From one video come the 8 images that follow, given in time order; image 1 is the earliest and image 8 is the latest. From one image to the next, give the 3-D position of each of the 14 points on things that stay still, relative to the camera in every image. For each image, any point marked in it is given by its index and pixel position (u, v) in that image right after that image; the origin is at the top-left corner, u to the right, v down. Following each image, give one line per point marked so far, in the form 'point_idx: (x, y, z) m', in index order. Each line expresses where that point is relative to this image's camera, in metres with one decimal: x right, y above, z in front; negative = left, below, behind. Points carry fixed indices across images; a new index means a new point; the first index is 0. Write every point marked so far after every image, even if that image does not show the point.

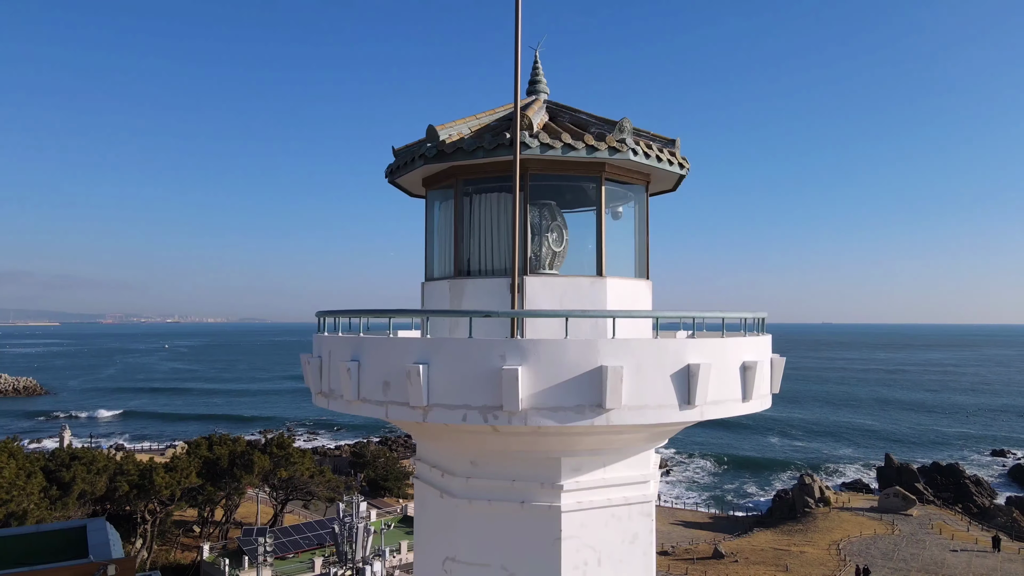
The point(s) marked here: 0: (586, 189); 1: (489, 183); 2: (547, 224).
0: (+0.8, +1.1, +6.9) m
1: (-0.3, +1.2, +6.9) m
2: (+0.4, +0.6, +6.8) m
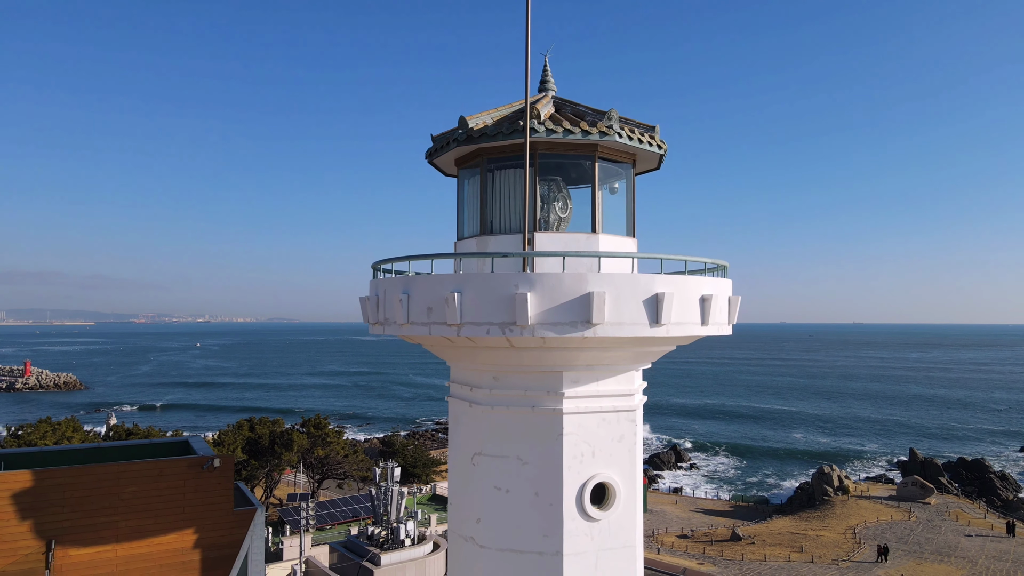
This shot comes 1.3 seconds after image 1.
0: (+1.0, +1.7, +8.8) m
1: (-0.1, +1.8, +8.8) m
2: (+0.6, +1.3, +8.8) m
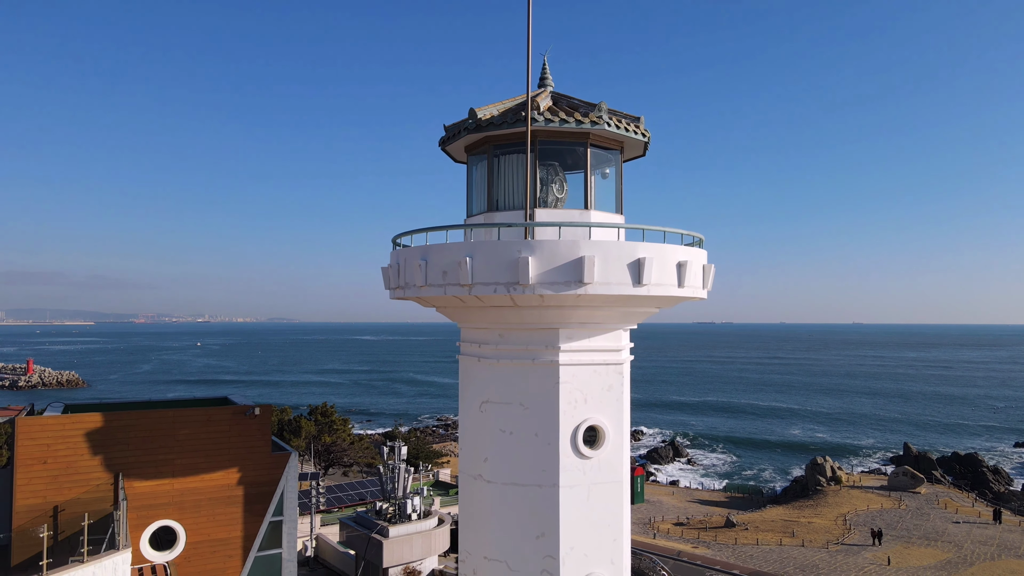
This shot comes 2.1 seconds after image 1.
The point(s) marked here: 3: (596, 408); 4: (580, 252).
0: (+1.0, +2.2, +10.1) m
1: (0.0, +2.3, +10.1) m
2: (+0.6, +1.8, +10.1) m
3: (+1.3, -1.9, +9.9) m
4: (+0.9, +0.5, +8.7) m
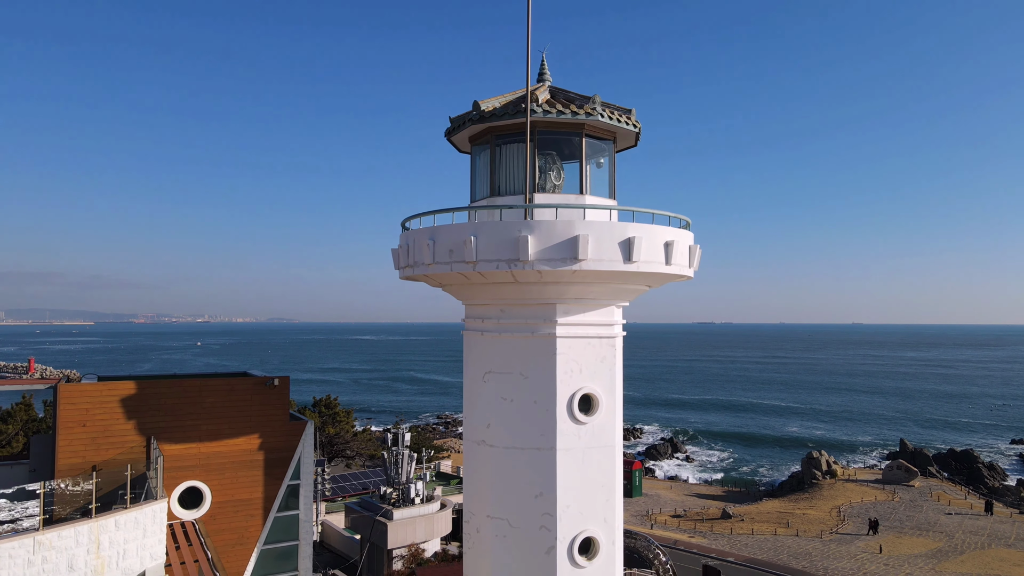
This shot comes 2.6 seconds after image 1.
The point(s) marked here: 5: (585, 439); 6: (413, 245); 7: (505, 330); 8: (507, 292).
0: (+1.1, +2.5, +11.0) m
1: (0.0, +2.6, +11.0) m
2: (+0.6, +2.1, +10.9) m
3: (+1.3, -1.5, +10.7) m
4: (+1.0, +0.9, +9.6) m
5: (+1.2, -2.5, +10.6) m
6: (-1.7, +0.7, +10.6) m
7: (-0.1, -0.7, +10.7) m
8: (-0.1, -0.1, +10.5) m
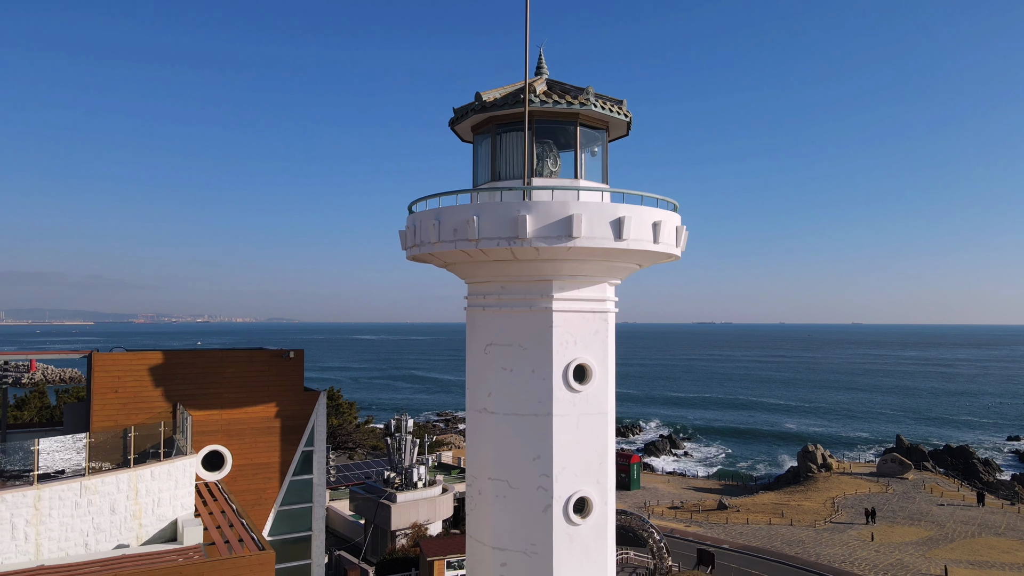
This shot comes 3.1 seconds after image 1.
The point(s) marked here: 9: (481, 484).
0: (+1.0, +3.0, +11.8) m
1: (0.0, +3.0, +11.8) m
2: (+0.6, +2.5, +11.7) m
3: (+1.3, -1.1, +11.5) m
4: (+1.0, +1.3, +10.4) m
5: (+1.2, -2.1, +11.4) m
6: (-1.7, +1.1, +11.4) m
7: (-0.1, -0.3, +11.6) m
8: (-0.1, +0.3, +11.3) m
9: (-0.6, -3.7, +11.8) m
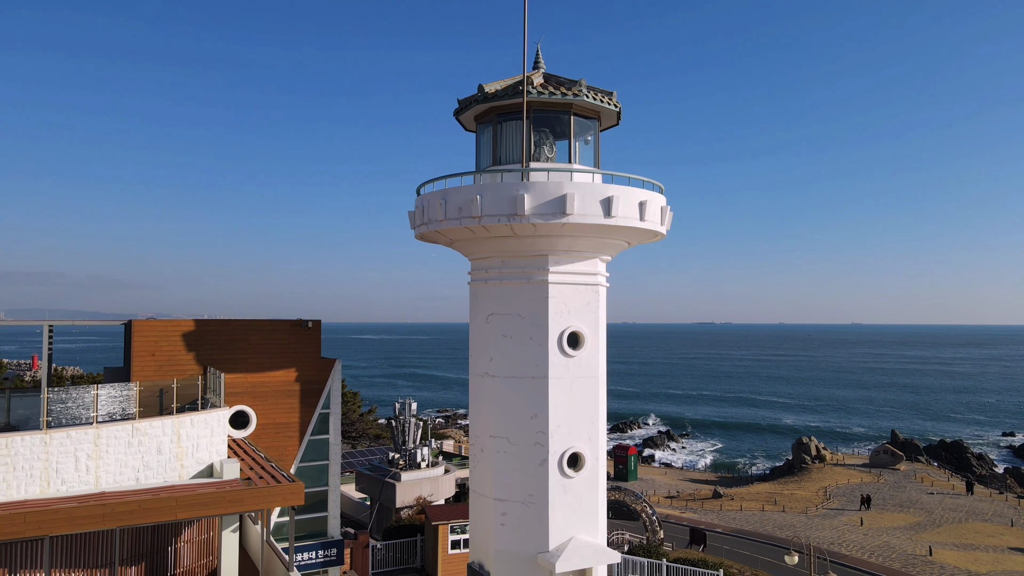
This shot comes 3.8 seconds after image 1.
0: (+1.0, +3.5, +12.9) m
1: (0.0, +3.5, +12.9) m
2: (+0.6, +3.0, +12.8) m
3: (+1.3, -0.6, +12.6) m
4: (+0.9, +1.8, +11.5) m
5: (+1.2, -1.6, +12.6) m
6: (-1.7, +1.6, +12.6) m
7: (-0.1, +0.2, +12.7) m
8: (-0.1, +0.8, +12.4) m
9: (-0.6, -3.1, +12.9) m
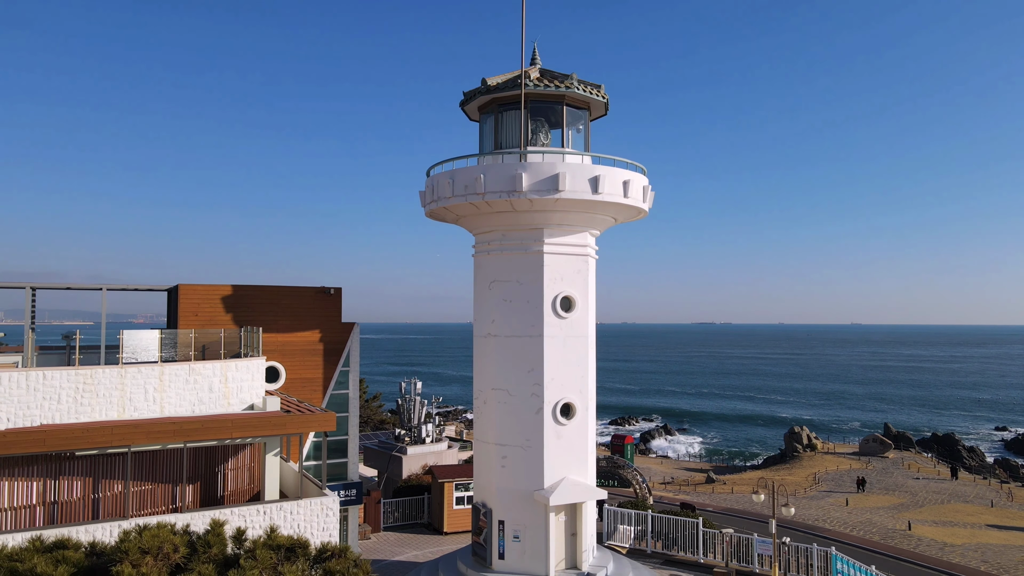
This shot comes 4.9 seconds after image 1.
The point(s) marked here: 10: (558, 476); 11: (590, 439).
0: (+1.0, +4.1, +14.6) m
1: (-0.1, +4.2, +14.6) m
2: (+0.6, +3.7, +14.5) m
3: (+1.3, +0.1, +14.3) m
4: (+0.9, +2.4, +13.2) m
5: (+1.2, -0.9, +14.2) m
6: (-1.7, +2.3, +14.2) m
7: (-0.1, +0.9, +14.4) m
8: (-0.1, +1.5, +14.1) m
9: (-0.6, -2.5, +14.6) m
10: (+1.0, -4.2, +14.0) m
11: (+1.8, -3.5, +14.5) m
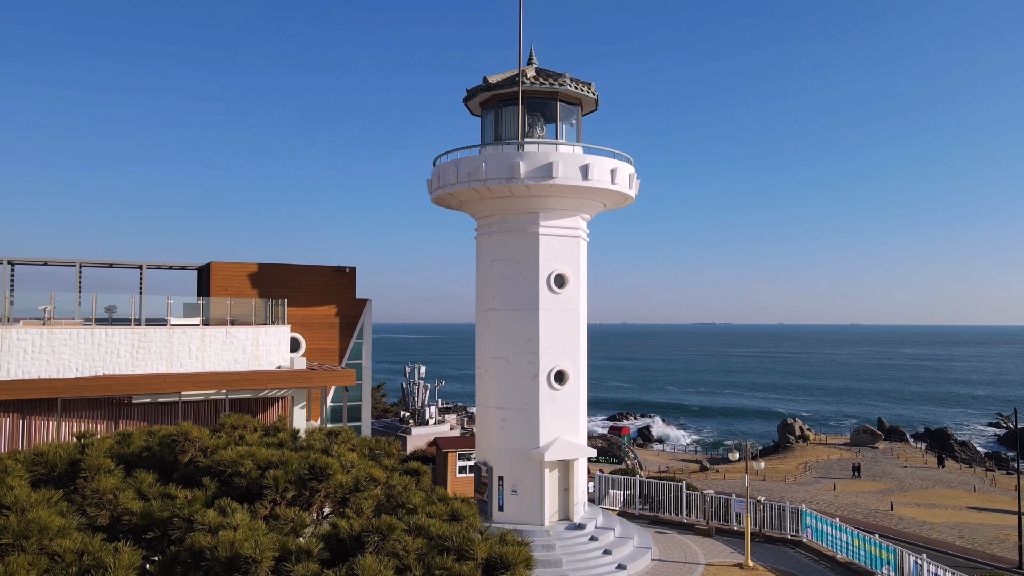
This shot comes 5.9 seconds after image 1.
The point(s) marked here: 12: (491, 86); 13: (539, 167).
0: (+1.0, +4.7, +16.1) m
1: (-0.1, +4.8, +16.1) m
2: (+0.6, +4.2, +16.0) m
3: (+1.2, +0.6, +15.8) m
4: (+0.9, +3.0, +14.7) m
5: (+1.2, -0.4, +15.8) m
6: (-1.7, +2.8, +15.7) m
7: (-0.2, +1.4, +15.9) m
8: (-0.1, +2.0, +15.6) m
9: (-0.6, -1.9, +16.1) m
10: (+1.0, -3.6, +15.5) m
11: (+1.7, -2.9, +16.0) m
12: (-0.5, +5.0, +15.9) m
13: (+0.6, +2.8, +14.7) m
